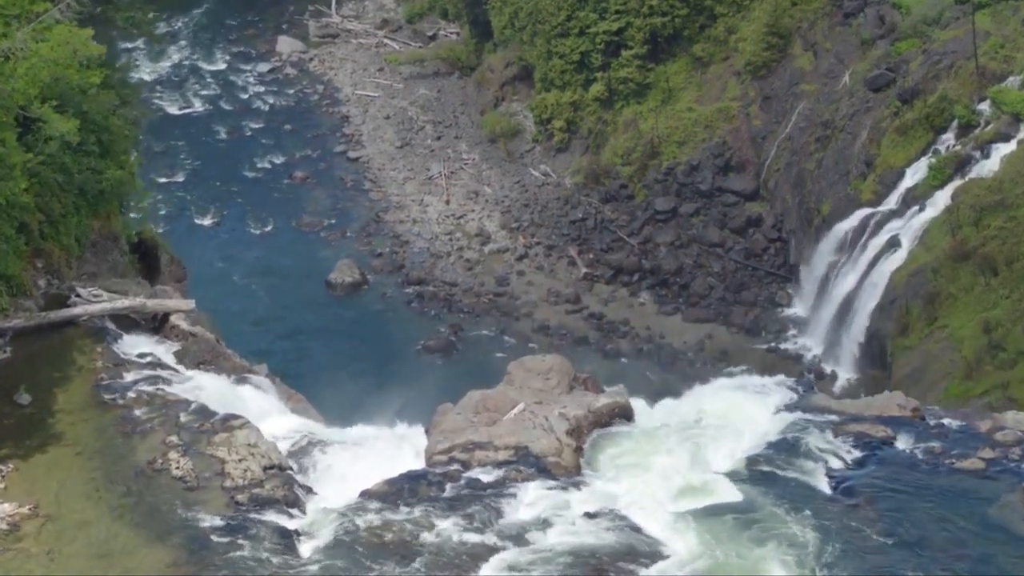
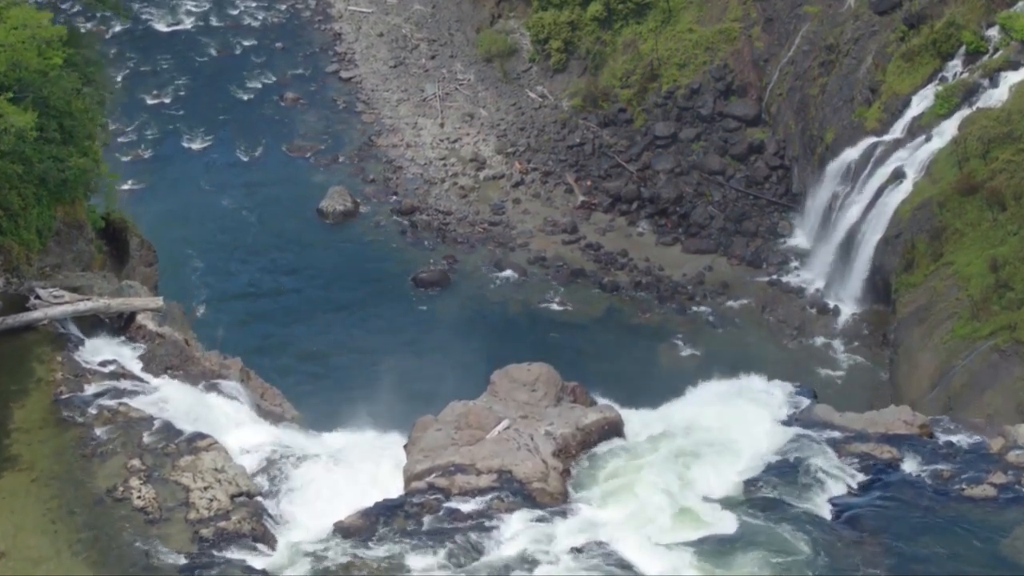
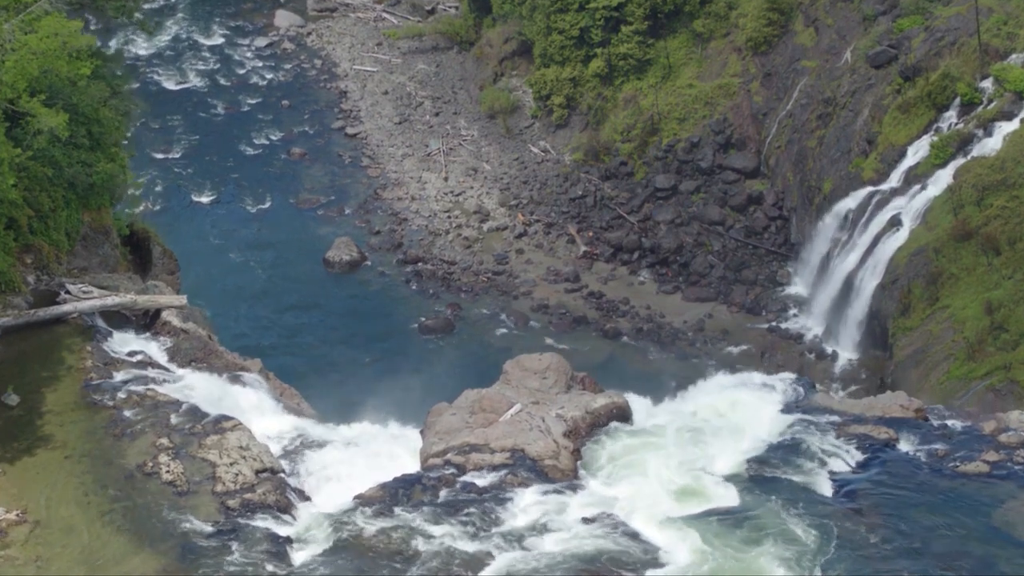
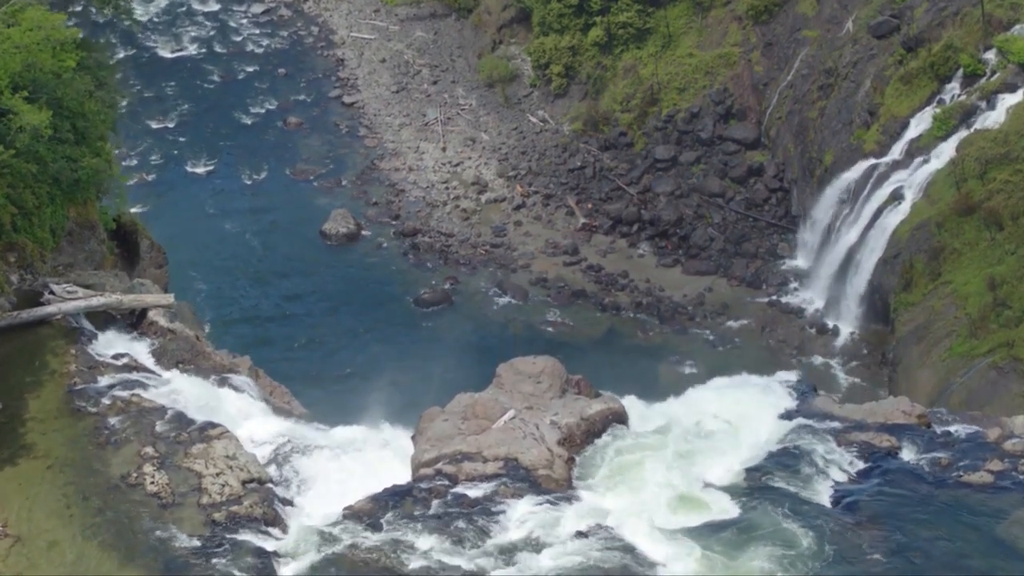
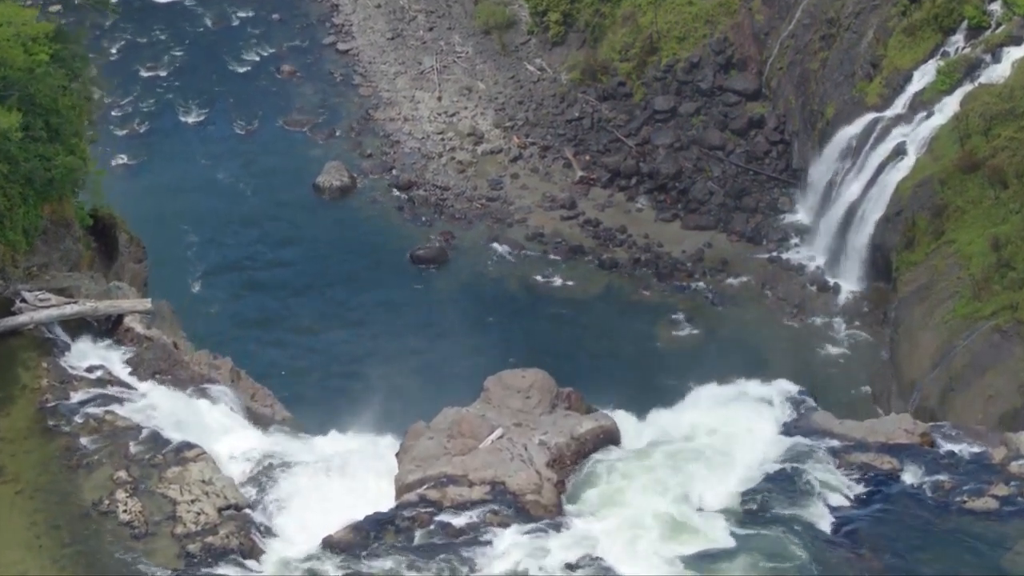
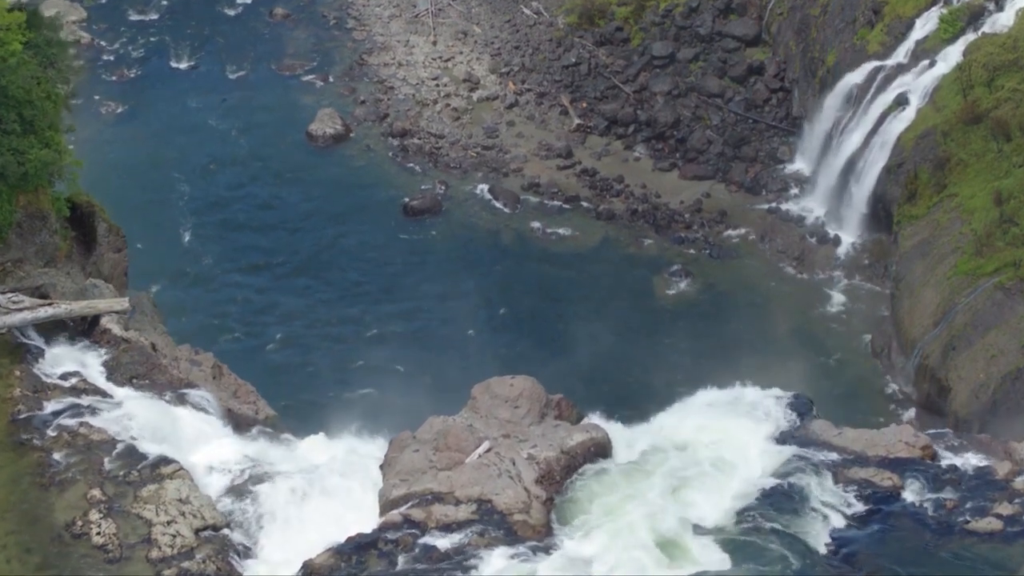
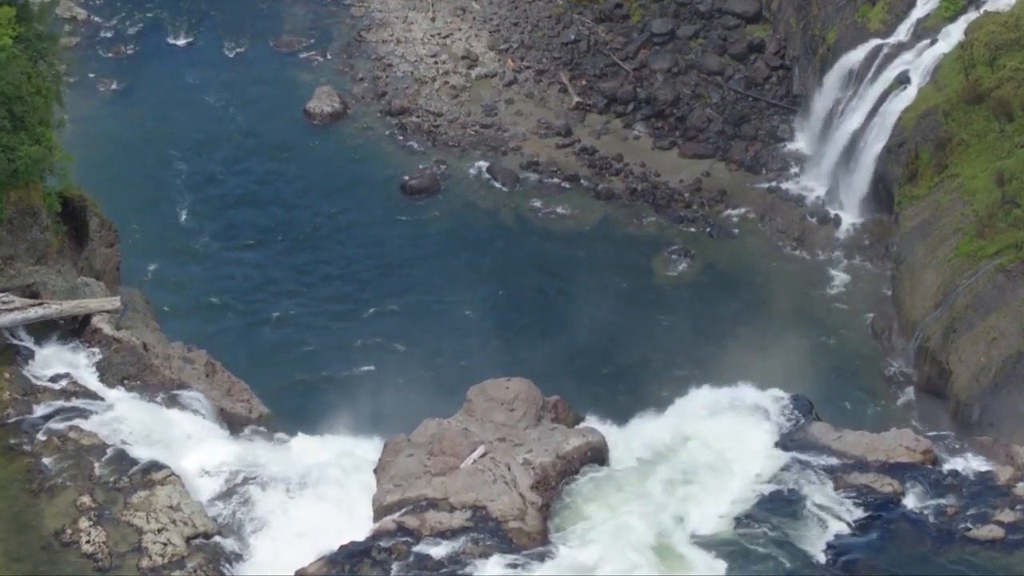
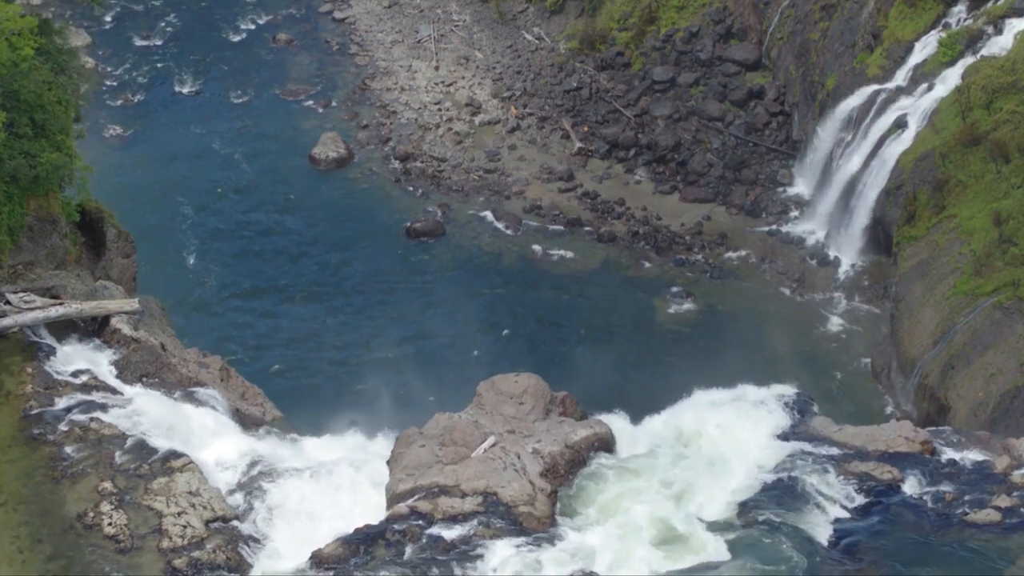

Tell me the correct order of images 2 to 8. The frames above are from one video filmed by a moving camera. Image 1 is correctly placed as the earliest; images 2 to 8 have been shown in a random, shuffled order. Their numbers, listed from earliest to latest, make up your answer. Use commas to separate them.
3, 4, 2, 5, 8, 6, 7
